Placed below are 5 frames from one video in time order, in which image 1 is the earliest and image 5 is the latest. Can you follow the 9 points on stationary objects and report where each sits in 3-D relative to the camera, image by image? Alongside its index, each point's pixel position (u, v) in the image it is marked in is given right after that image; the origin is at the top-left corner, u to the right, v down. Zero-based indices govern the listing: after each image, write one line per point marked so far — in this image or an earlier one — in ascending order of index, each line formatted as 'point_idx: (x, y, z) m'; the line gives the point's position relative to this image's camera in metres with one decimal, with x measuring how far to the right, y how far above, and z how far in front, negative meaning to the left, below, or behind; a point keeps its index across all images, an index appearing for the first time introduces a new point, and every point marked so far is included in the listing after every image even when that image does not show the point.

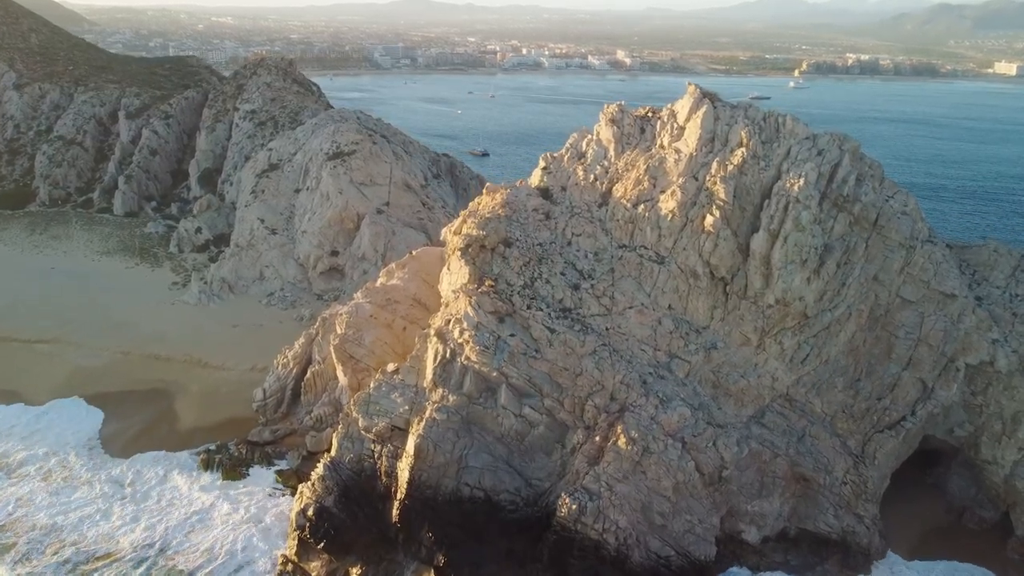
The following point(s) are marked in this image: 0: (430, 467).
0: (-2.2, -4.8, +19.9) m
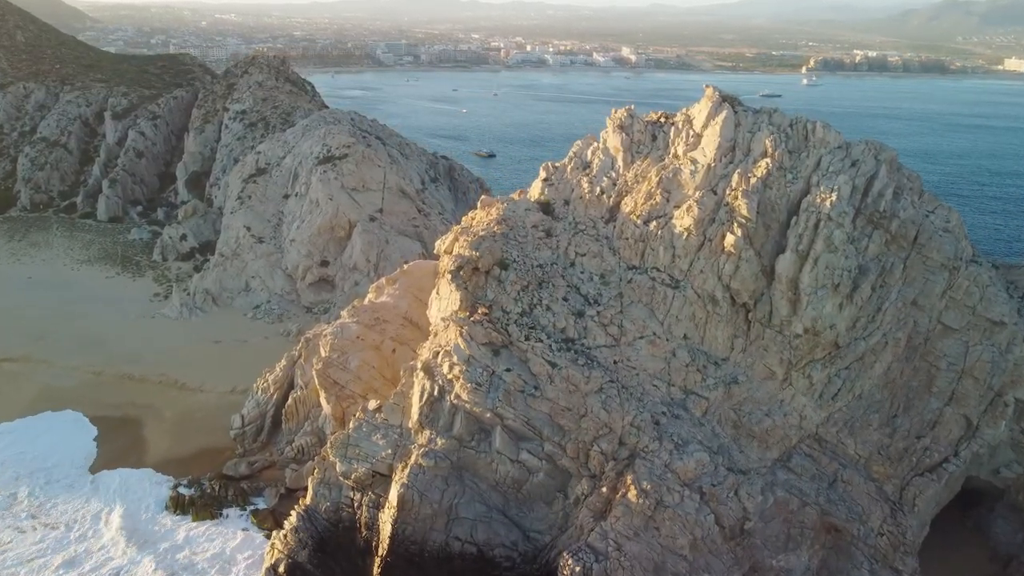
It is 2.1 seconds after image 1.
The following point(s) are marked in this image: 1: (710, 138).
0: (-2.3, -5.5, +17.6) m
1: (+5.3, +4.0, +19.8) m
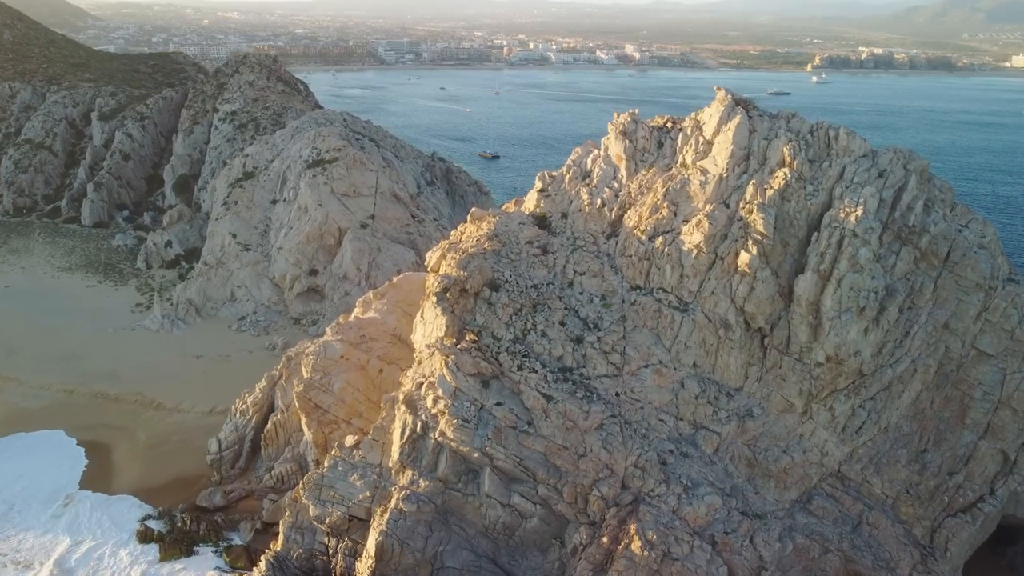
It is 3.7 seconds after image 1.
0: (-2.5, -6.1, +15.9) m
1: (+5.1, +3.5, +18.0) m
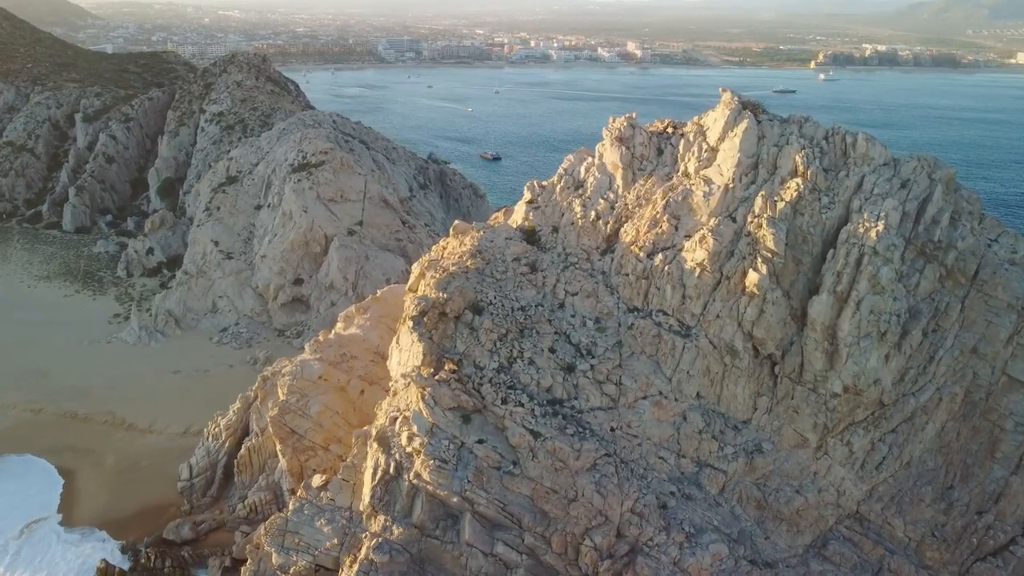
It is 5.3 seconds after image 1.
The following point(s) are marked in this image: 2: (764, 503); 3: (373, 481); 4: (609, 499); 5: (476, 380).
0: (-2.8, -6.6, +14.3) m
1: (+4.8, +3.0, +16.4) m
2: (+5.2, -4.5, +15.3) m
3: (-2.8, -3.9, +15.1) m
4: (+1.9, -4.1, +14.5) m
5: (-0.7, -1.9, +15.5) m
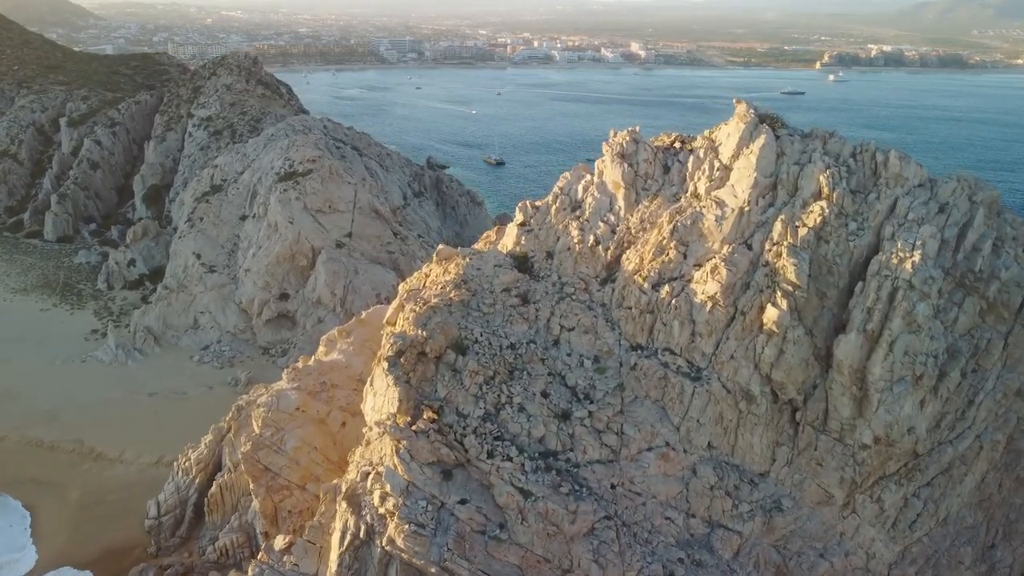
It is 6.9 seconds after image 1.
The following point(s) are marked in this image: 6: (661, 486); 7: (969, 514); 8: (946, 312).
0: (-3.1, -7.3, +12.6) m
1: (+4.6, +2.3, +14.6) m
2: (+5.0, -5.2, +13.5) m
3: (-3.1, -4.6, +13.4) m
4: (+1.7, -4.8, +12.7) m
5: (-1.0, -2.6, +13.8) m
6: (+2.7, -3.6, +13.6) m
7: (+9.1, -4.5, +14.6) m
8: (+8.2, -0.5, +13.9) m
